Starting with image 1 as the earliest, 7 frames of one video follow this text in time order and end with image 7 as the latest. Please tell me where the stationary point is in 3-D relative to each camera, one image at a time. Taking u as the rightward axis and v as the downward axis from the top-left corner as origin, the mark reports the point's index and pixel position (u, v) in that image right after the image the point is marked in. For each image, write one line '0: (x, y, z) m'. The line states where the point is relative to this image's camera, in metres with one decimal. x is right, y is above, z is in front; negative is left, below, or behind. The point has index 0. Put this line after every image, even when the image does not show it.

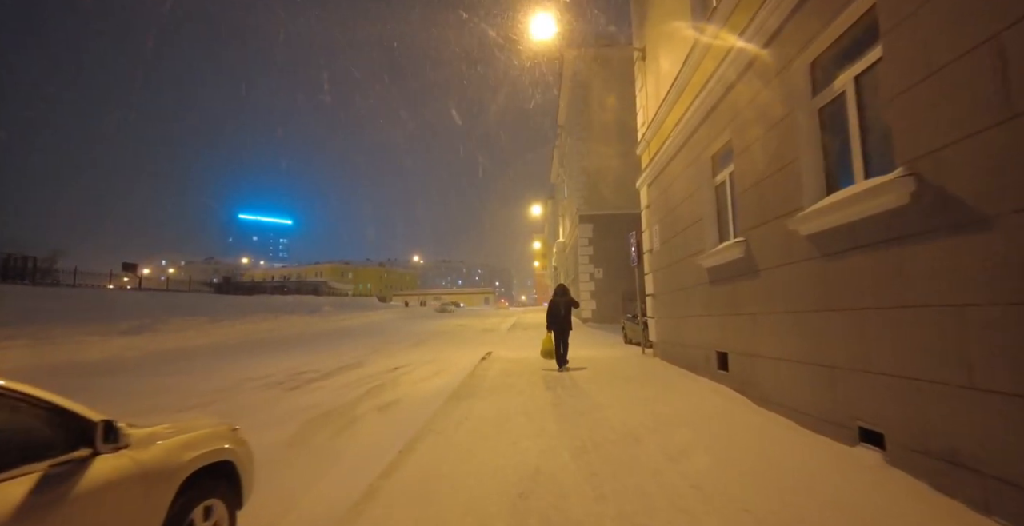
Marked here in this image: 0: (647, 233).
0: (+3.3, +0.7, +10.2) m
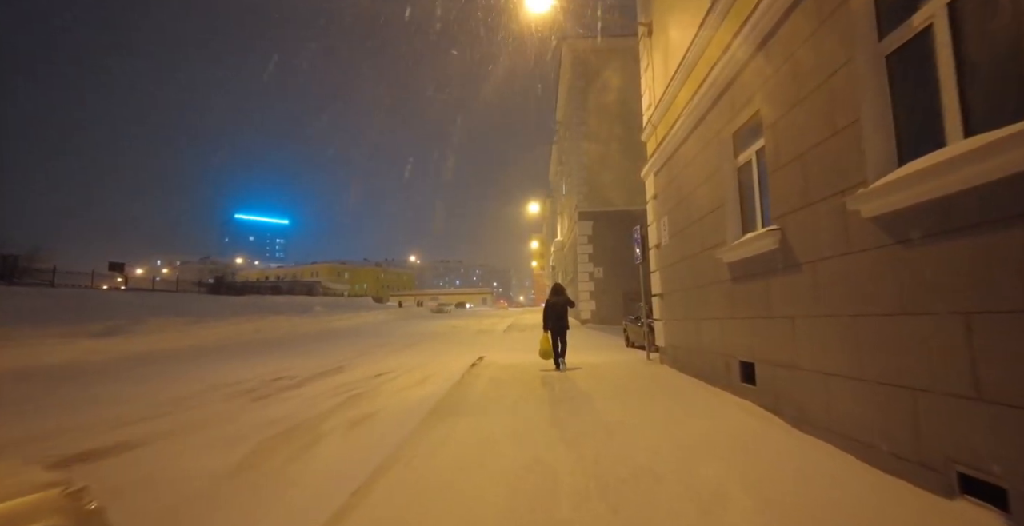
0: (+3.1, +0.8, +9.2) m
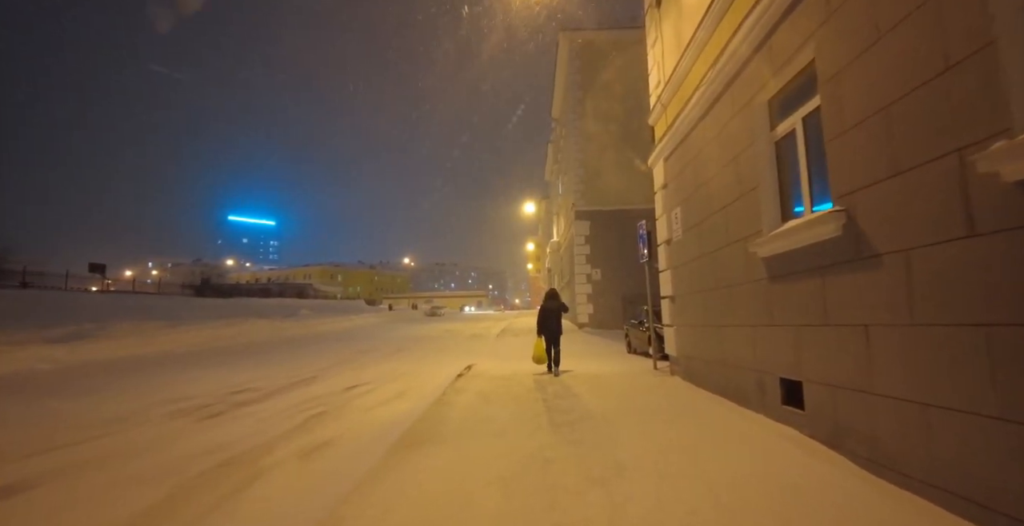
0: (+3.0, +0.8, +8.2) m
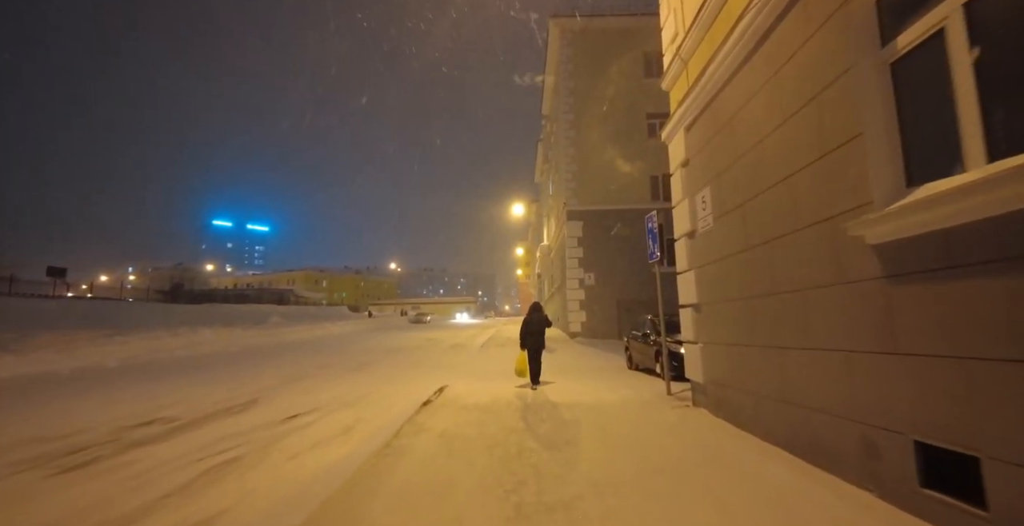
0: (+2.6, +0.8, +6.4) m
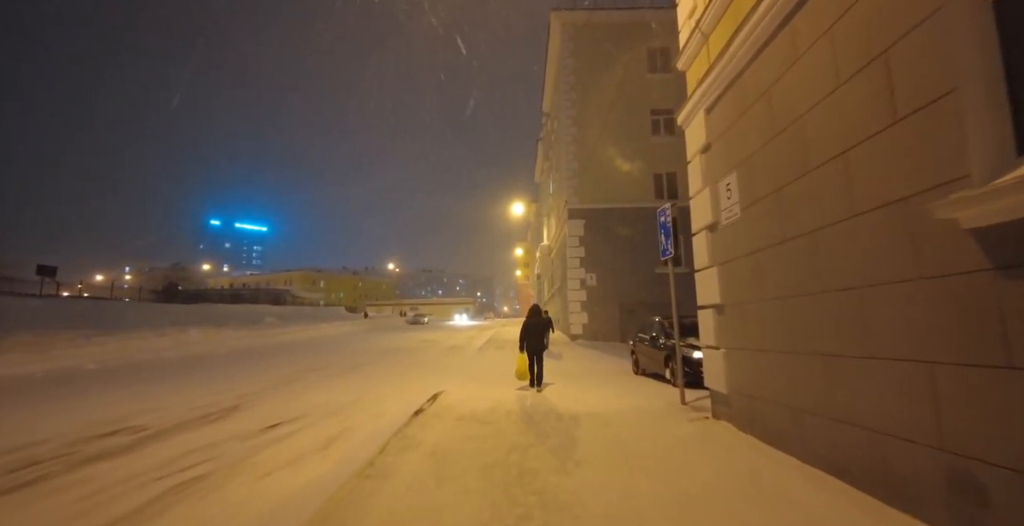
0: (+2.6, +0.9, +5.8) m
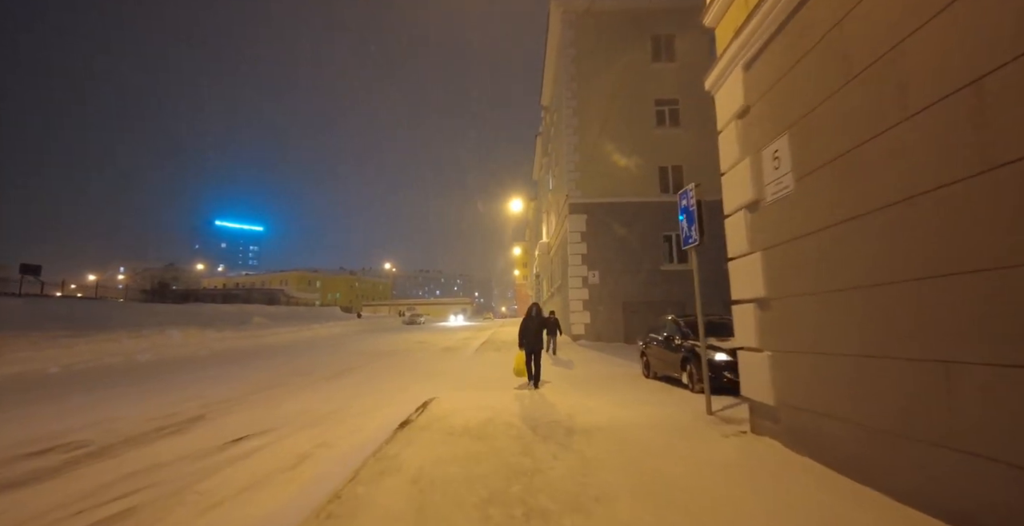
0: (+2.6, +1.1, +4.9) m
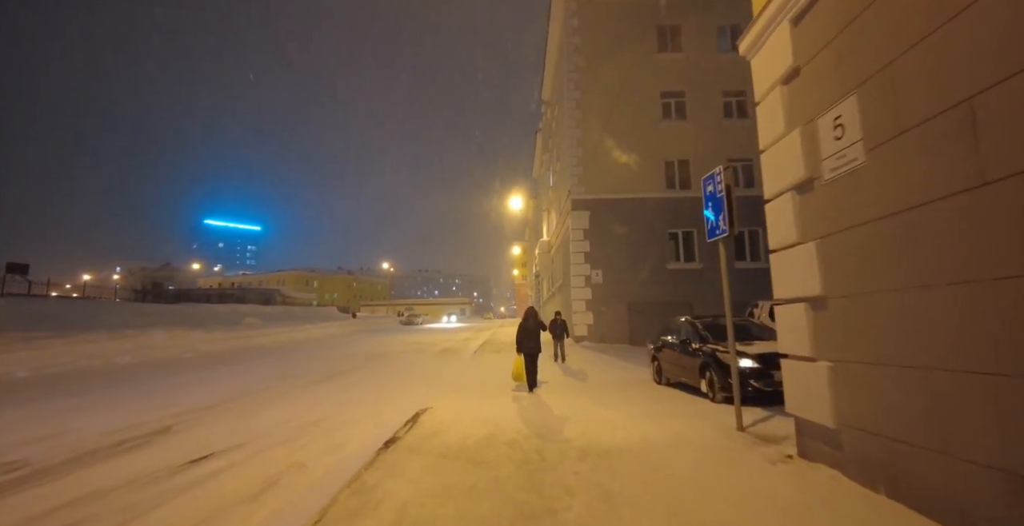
0: (+2.7, +1.1, +4.1) m
